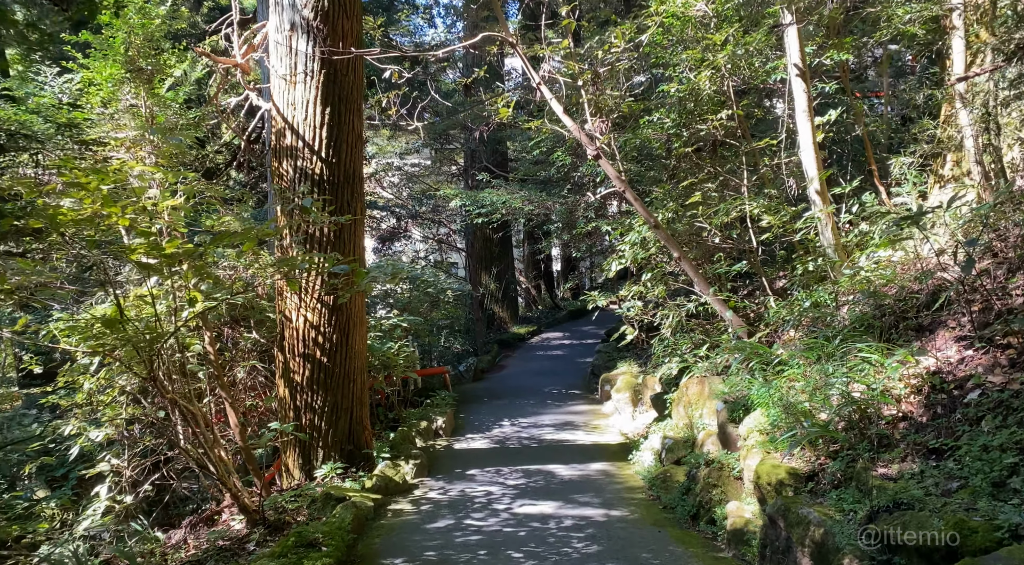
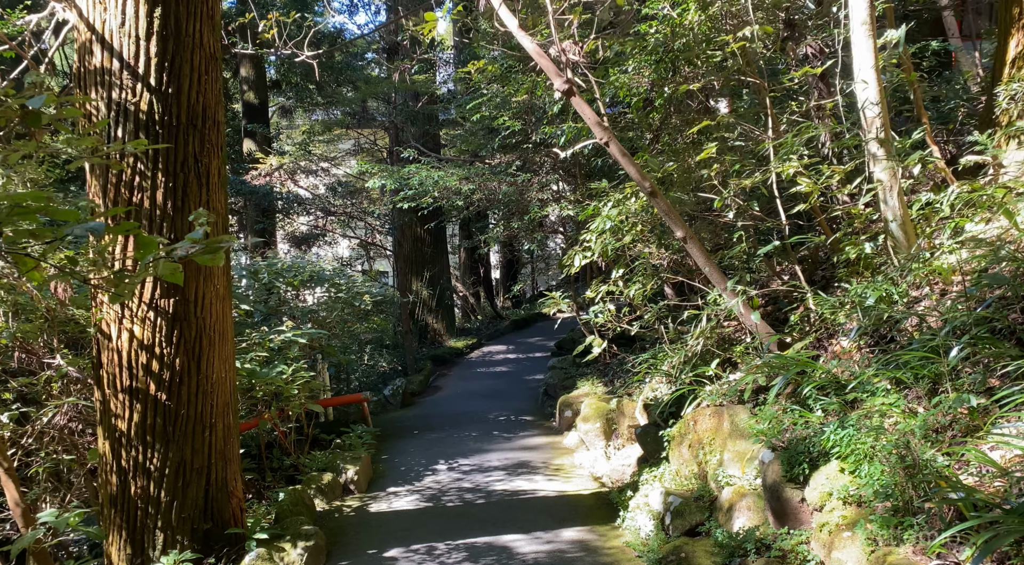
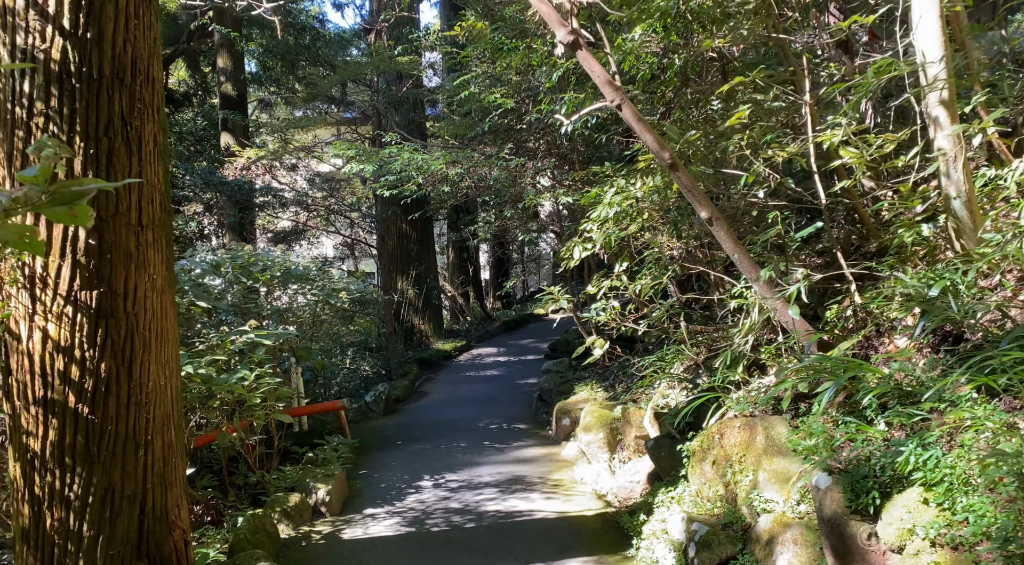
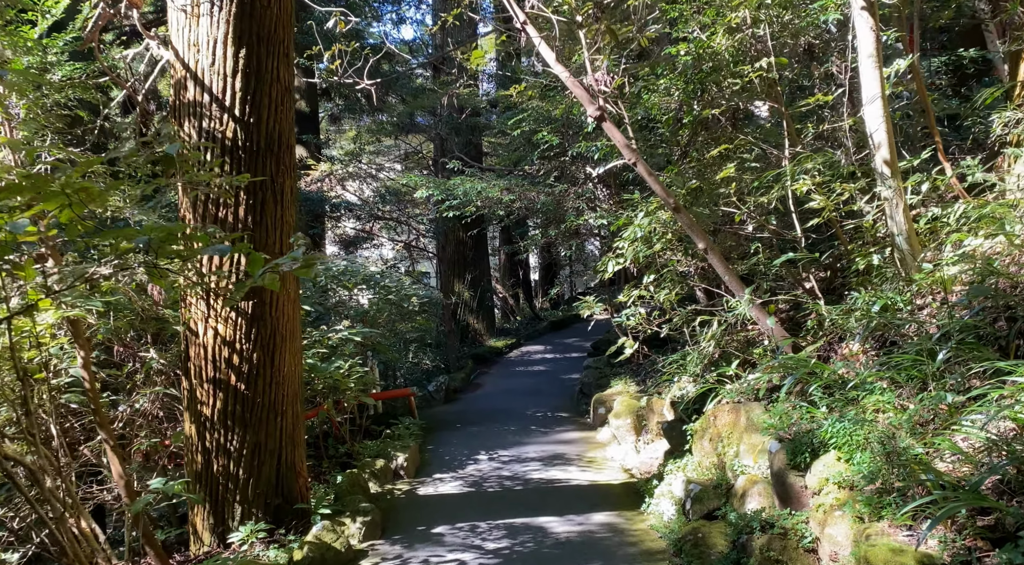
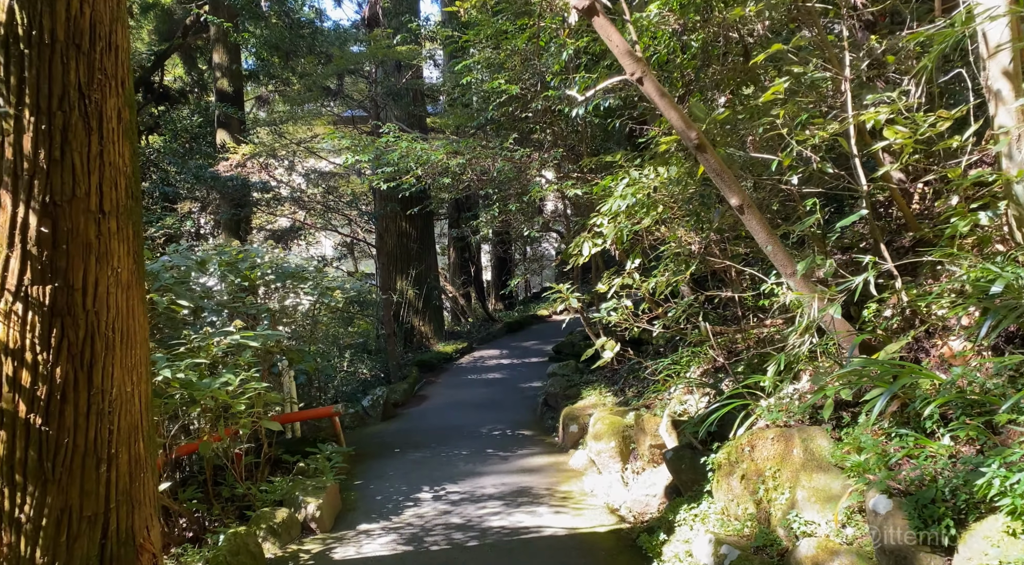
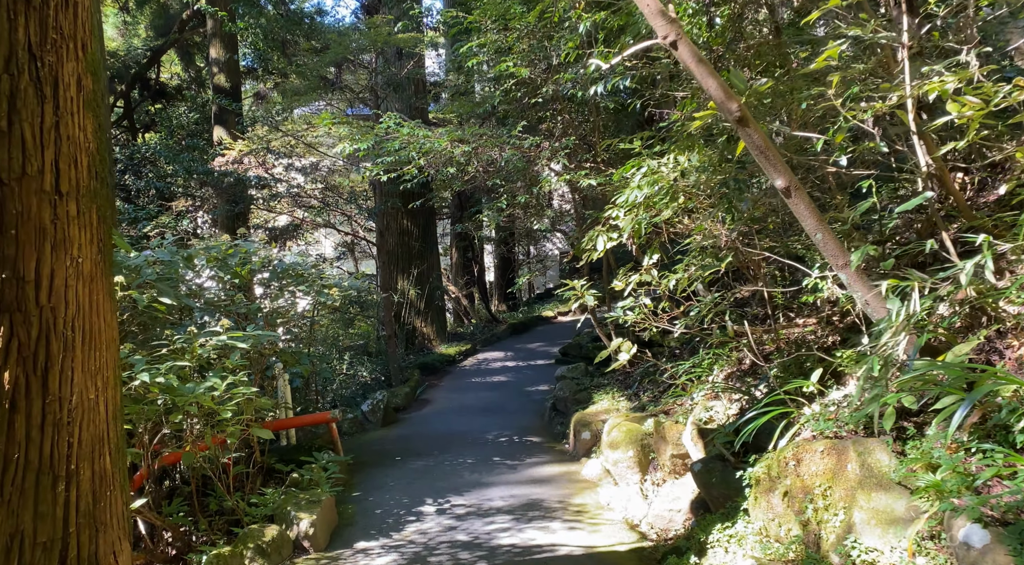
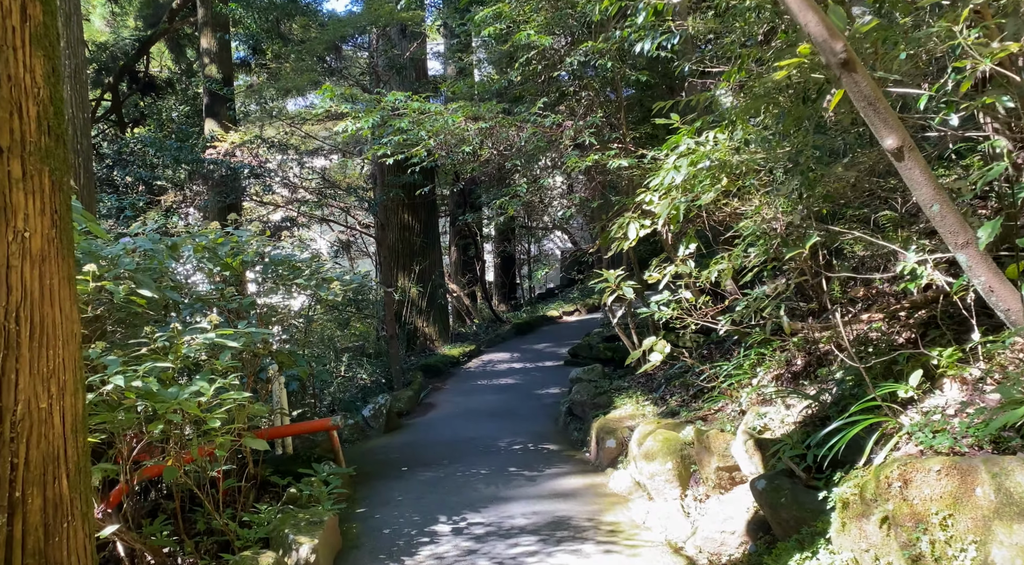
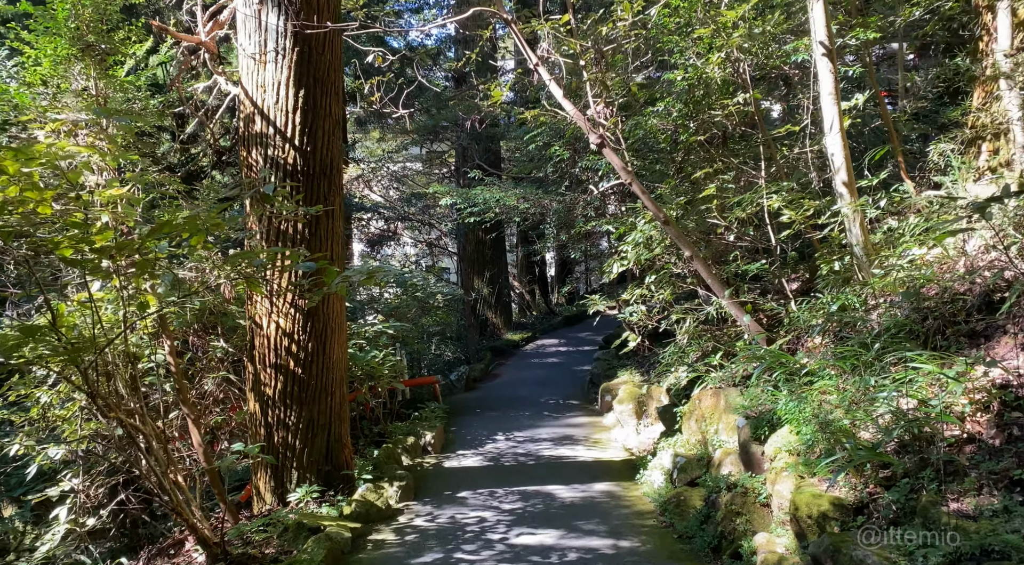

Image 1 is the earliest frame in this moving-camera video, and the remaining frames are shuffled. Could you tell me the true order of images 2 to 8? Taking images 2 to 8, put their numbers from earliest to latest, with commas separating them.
8, 4, 2, 3, 5, 6, 7
